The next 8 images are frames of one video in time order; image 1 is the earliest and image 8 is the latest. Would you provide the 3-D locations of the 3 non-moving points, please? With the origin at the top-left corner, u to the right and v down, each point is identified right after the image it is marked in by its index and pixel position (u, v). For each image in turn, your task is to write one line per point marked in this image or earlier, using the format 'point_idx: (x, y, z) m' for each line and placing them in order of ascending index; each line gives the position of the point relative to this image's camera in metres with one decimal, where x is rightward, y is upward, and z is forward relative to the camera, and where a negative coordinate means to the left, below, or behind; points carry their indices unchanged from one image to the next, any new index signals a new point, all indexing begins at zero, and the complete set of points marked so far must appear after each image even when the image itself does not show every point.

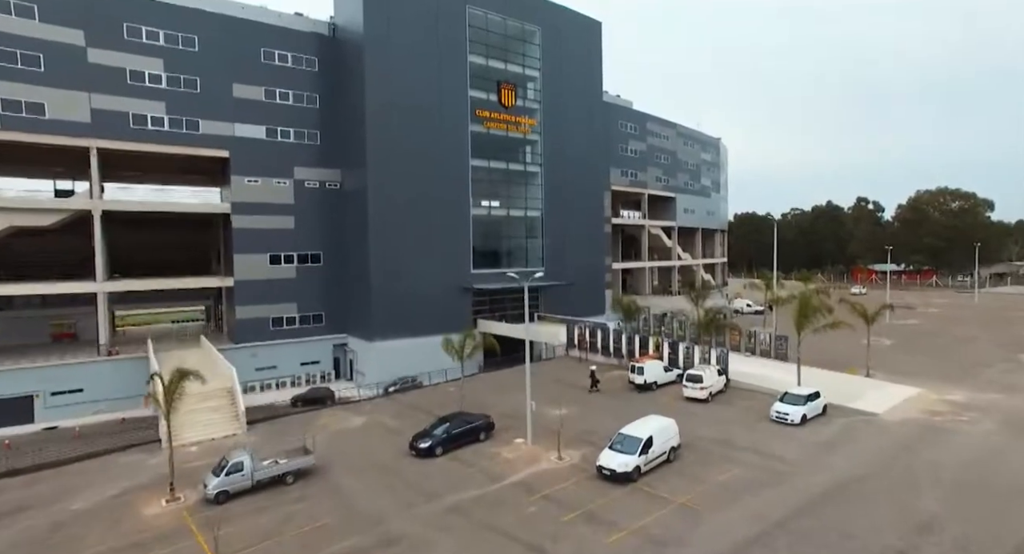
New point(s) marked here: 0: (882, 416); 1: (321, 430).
0: (+11.4, -4.3, +17.9) m
1: (-6.4, -5.2, +19.6) m
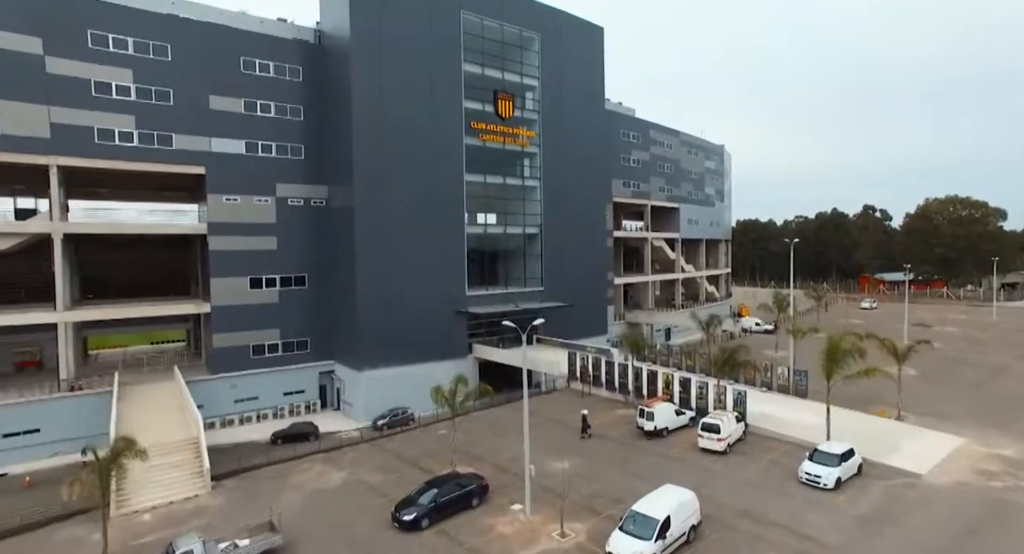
0: (+11.3, -5.4, +15.9) m
1: (-6.5, -6.4, +17.5) m
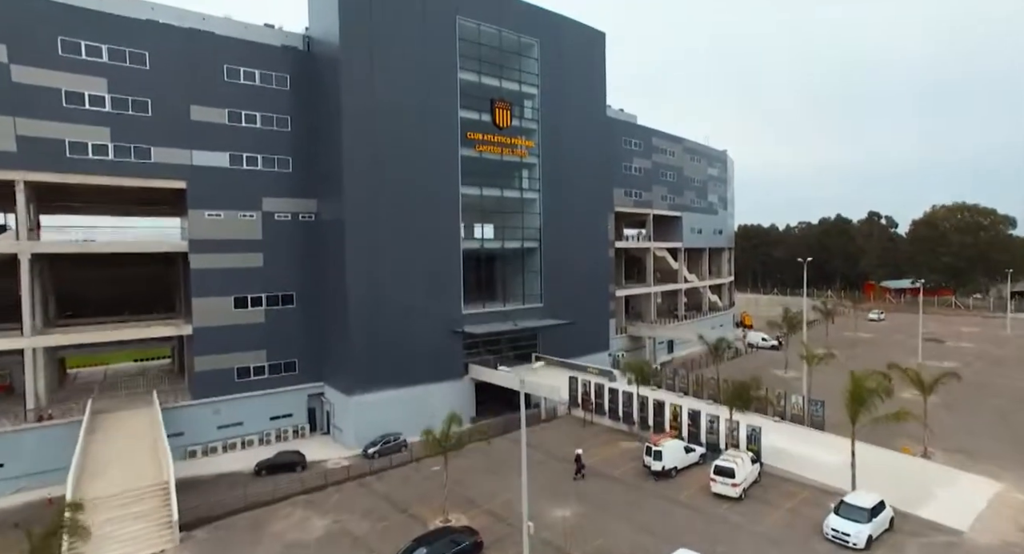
0: (+11.2, -6.3, +14.4) m
1: (-6.6, -7.3, +16.0) m
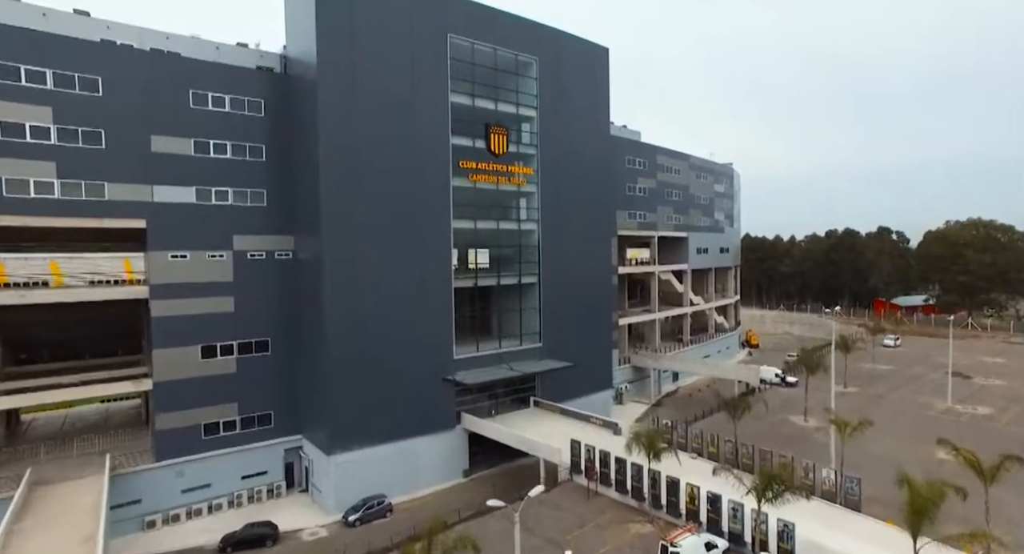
0: (+11.0, -8.3, +11.8) m
1: (-6.8, -9.3, +13.4) m
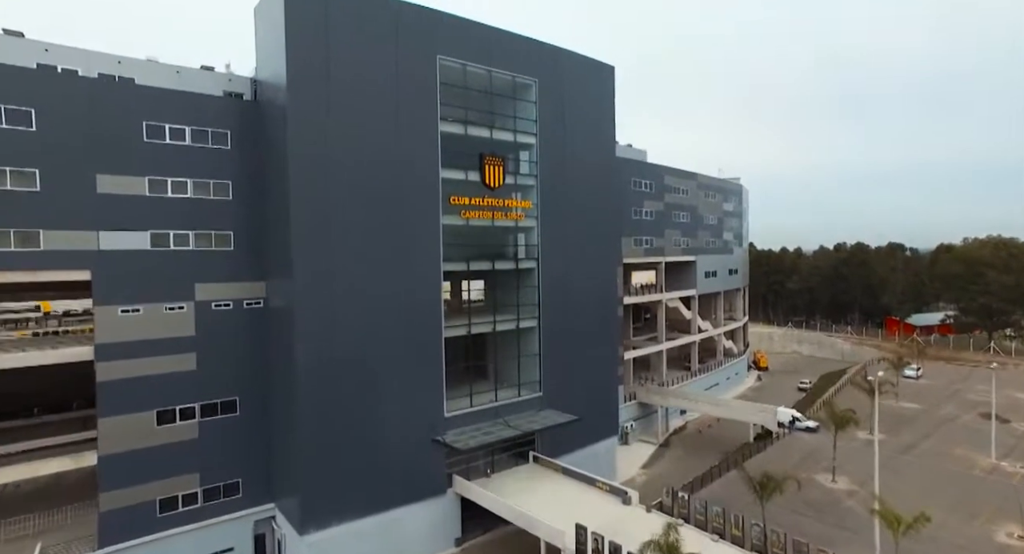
0: (+10.9, -10.4, +8.8) m
1: (-6.9, -11.4, +10.4) m
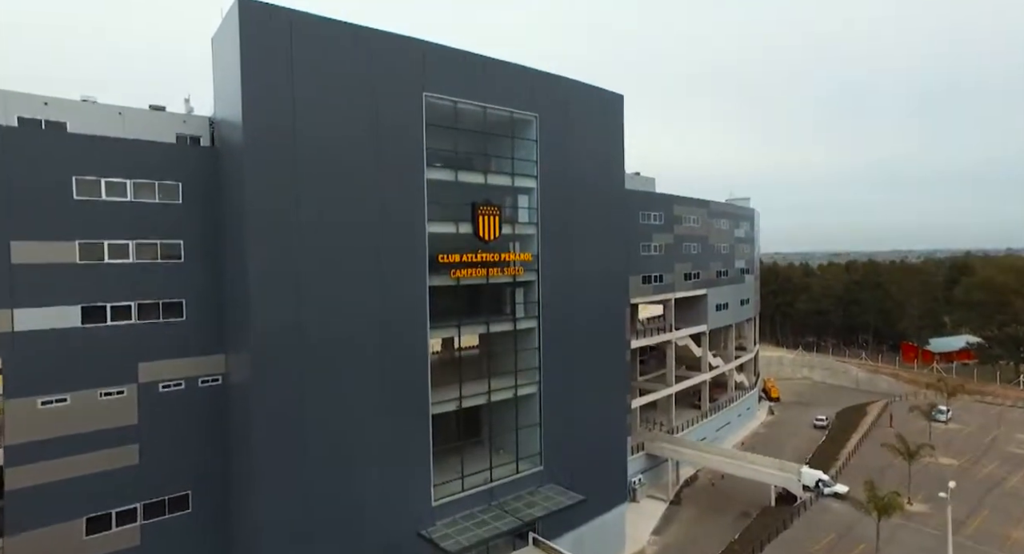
0: (+10.9, -13.0, +5.4) m
1: (-6.9, -14.0, +7.0) m
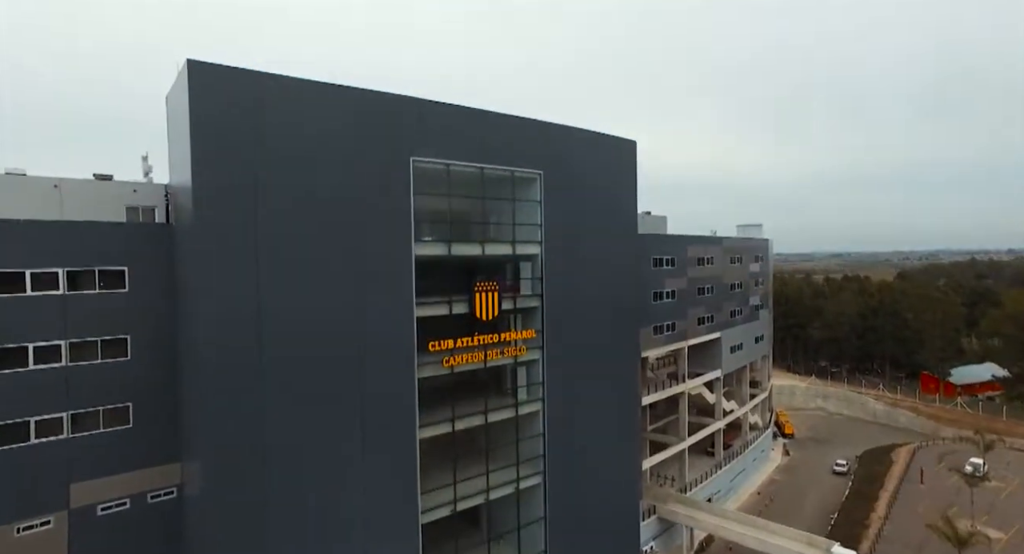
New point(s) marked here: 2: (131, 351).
0: (+10.9, -15.9, +2.4) m
1: (-6.9, -16.9, +3.9) m
2: (-11.7, -2.2, +17.7) m
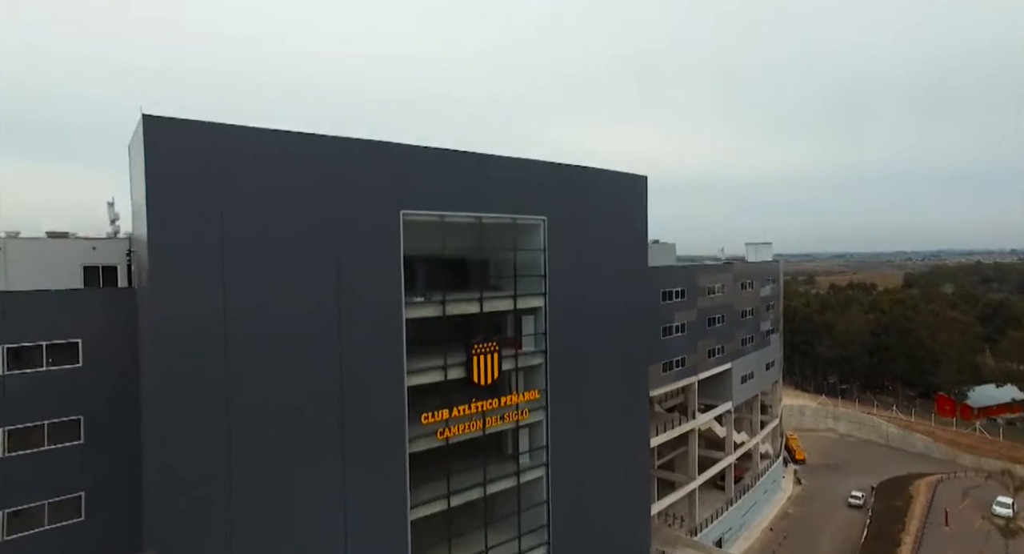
0: (+11.0, -17.8, +0.3) m
1: (-6.8, -18.8, +1.9) m
2: (-11.6, -4.2, +15.7) m
